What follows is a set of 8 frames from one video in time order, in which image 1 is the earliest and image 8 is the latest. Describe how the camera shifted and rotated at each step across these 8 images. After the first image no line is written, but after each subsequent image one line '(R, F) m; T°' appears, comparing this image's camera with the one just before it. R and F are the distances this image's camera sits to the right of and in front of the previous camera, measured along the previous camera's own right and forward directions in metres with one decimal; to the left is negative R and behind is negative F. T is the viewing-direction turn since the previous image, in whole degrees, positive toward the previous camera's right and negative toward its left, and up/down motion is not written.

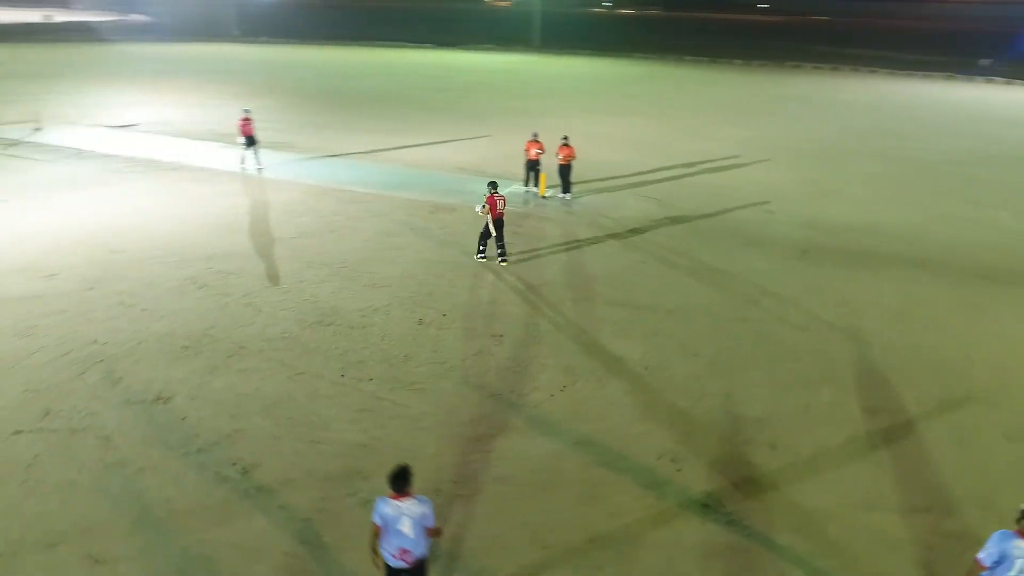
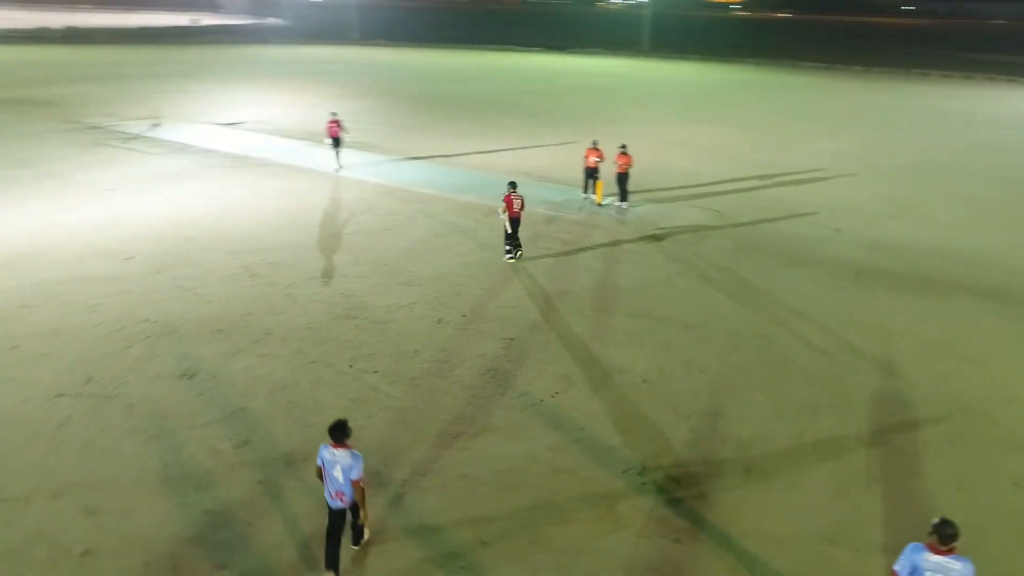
(+1.1, -0.1) m; -9°
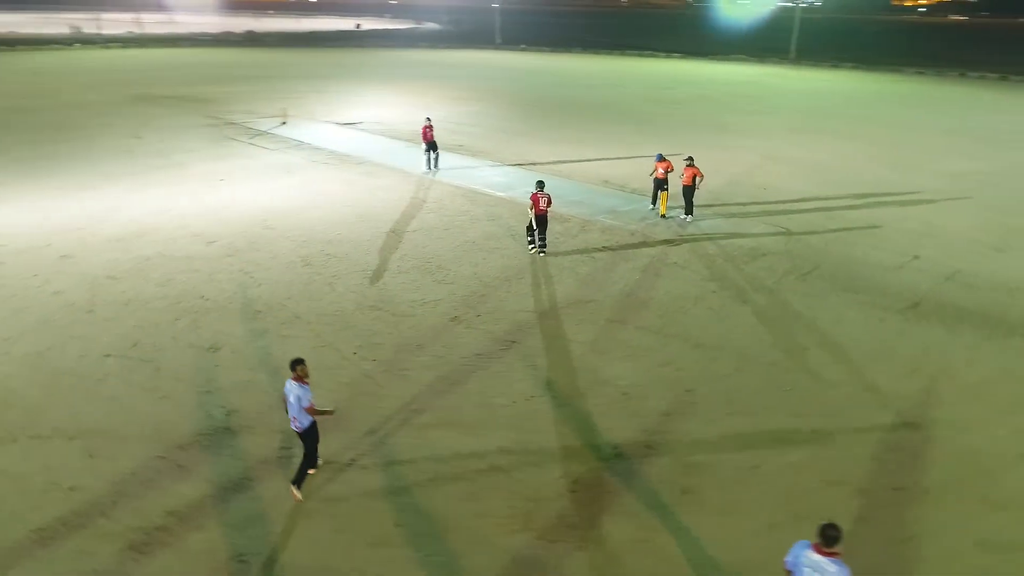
(+1.6, -0.1) m; -11°
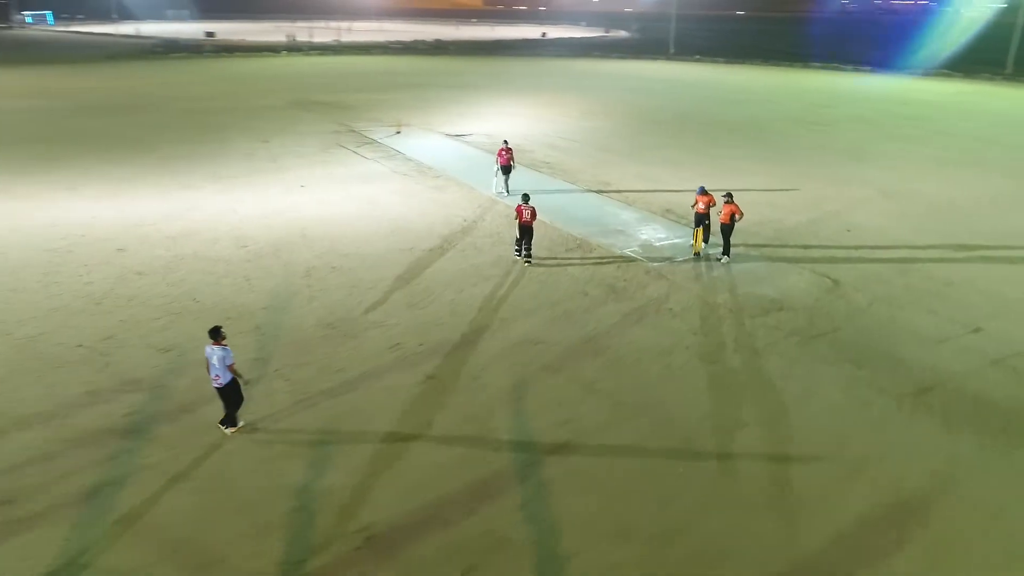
(+3.0, +0.7) m; -15°
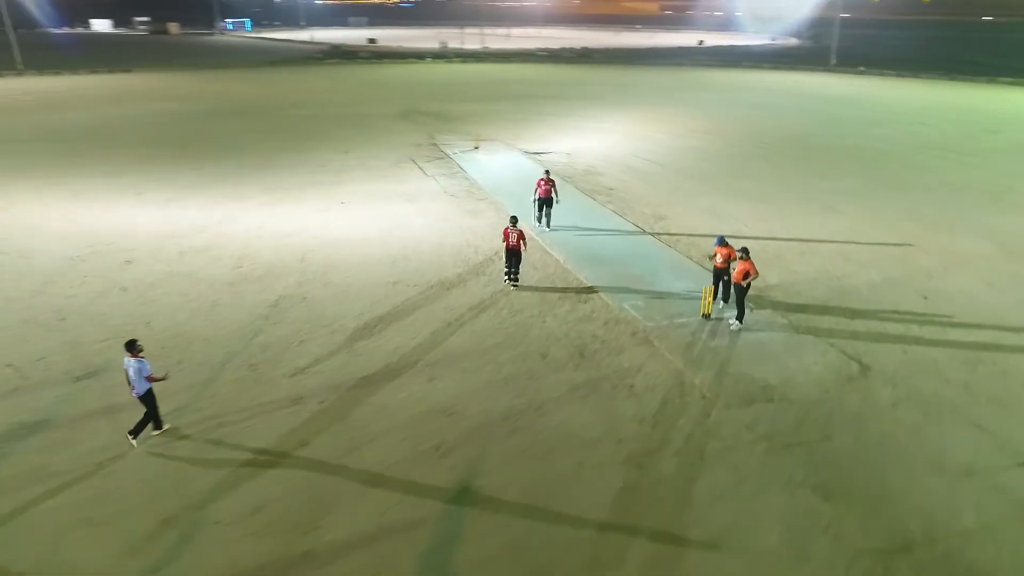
(+2.7, +1.5) m; -13°
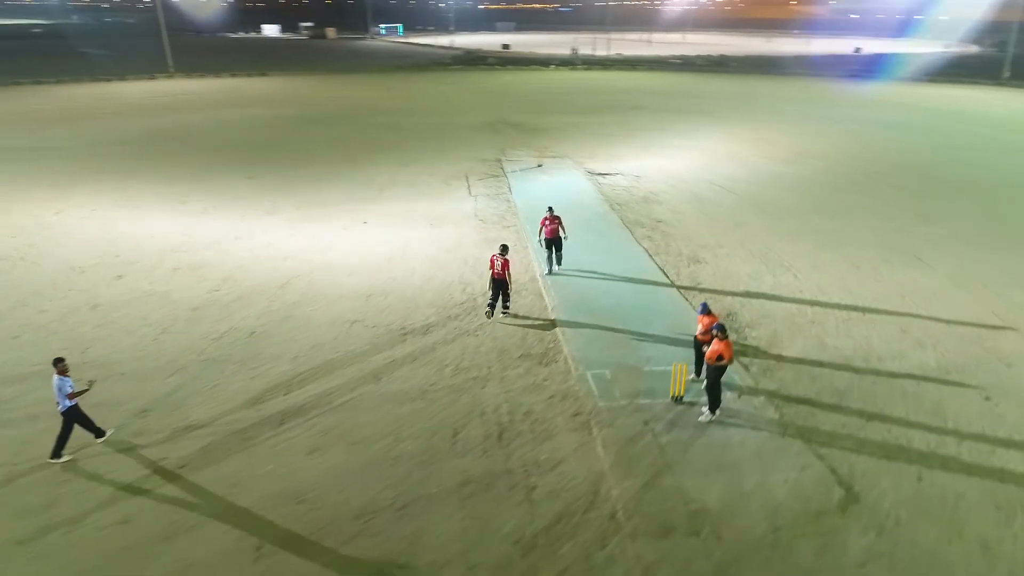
(+2.5, +1.6) m; -11°
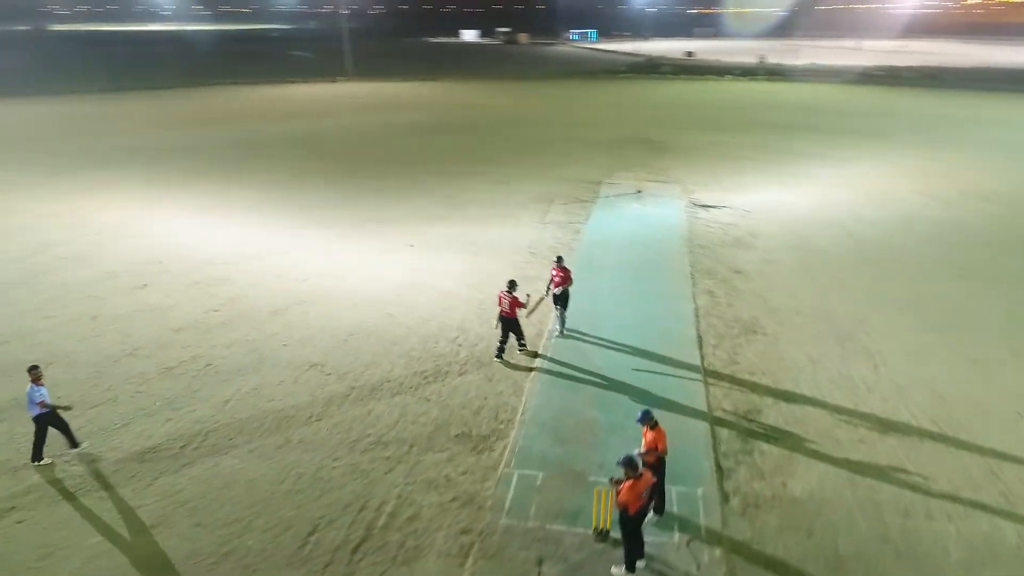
(+2.6, +2.0) m; -15°
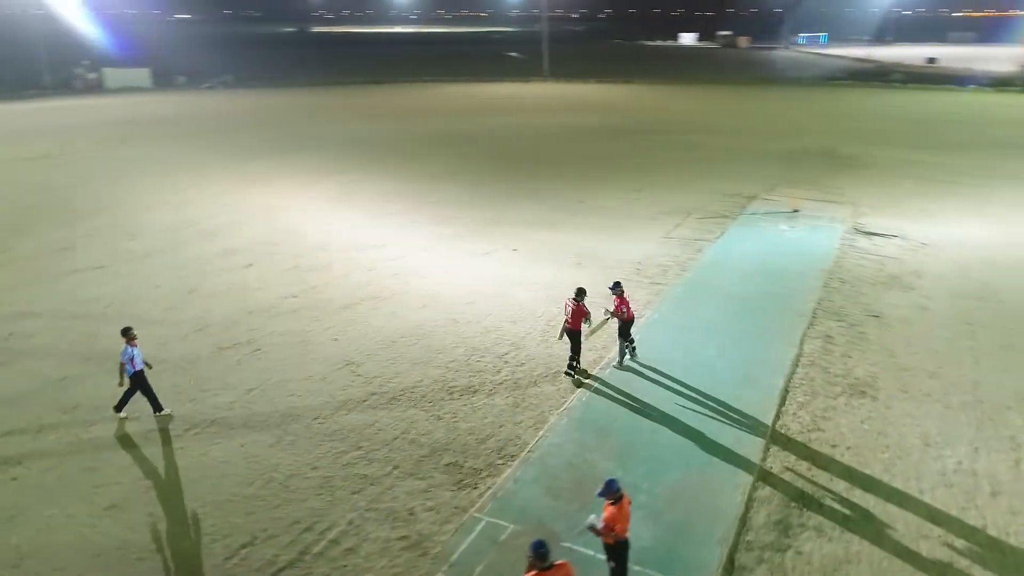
(+1.8, +1.2) m; -16°
